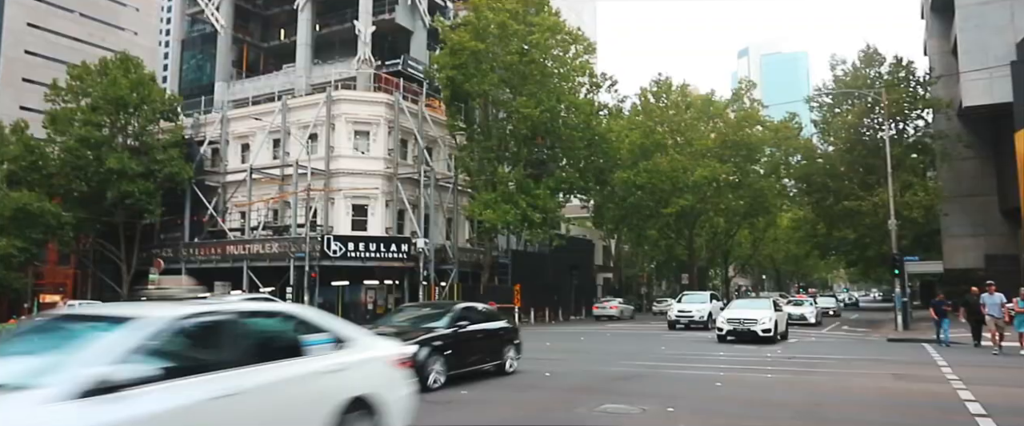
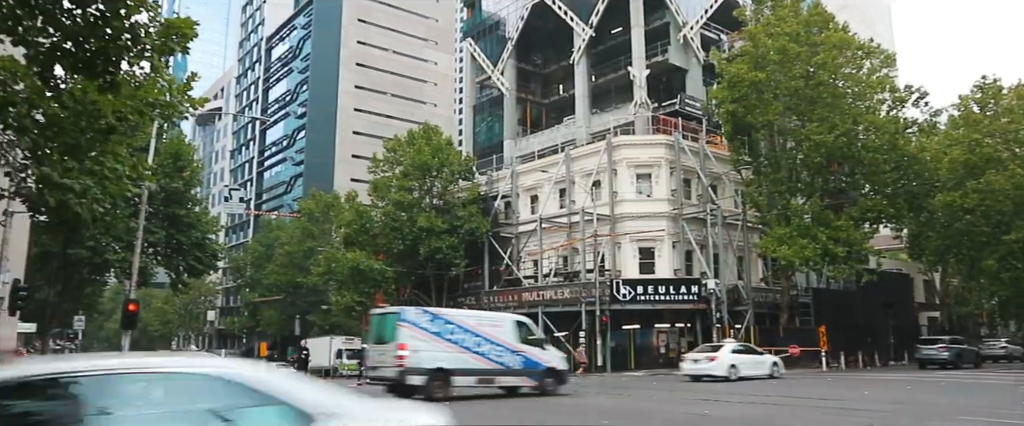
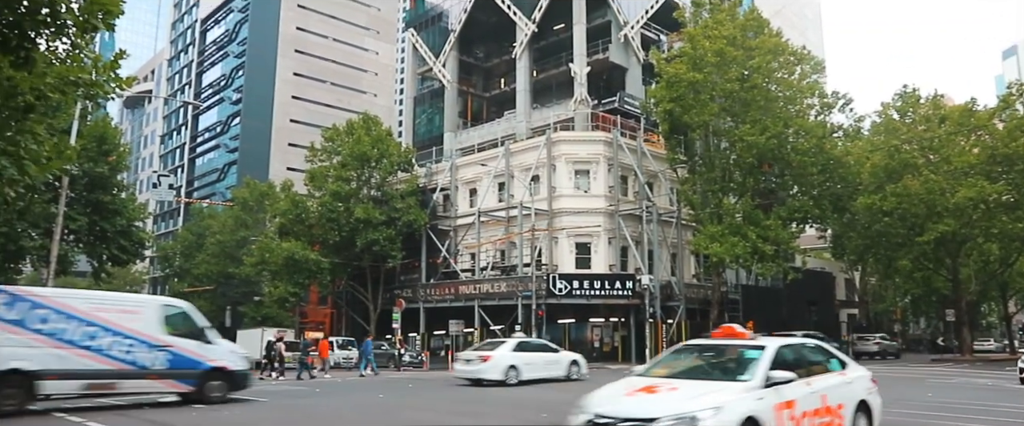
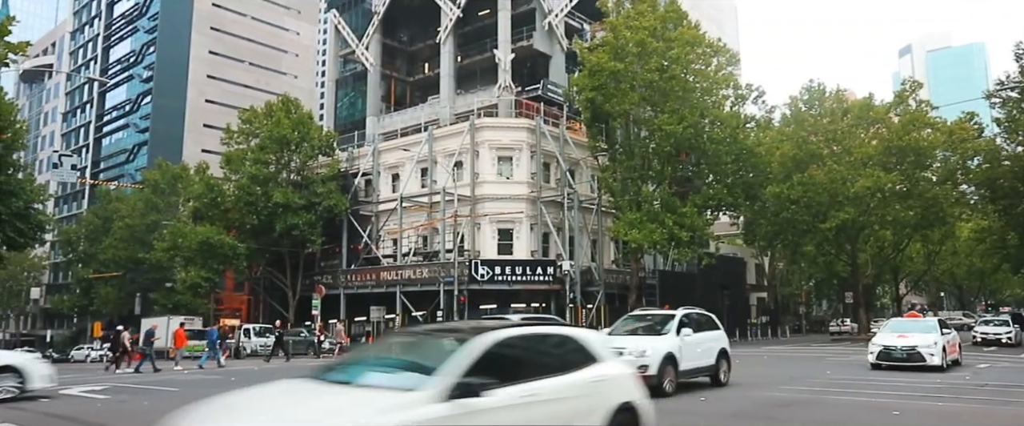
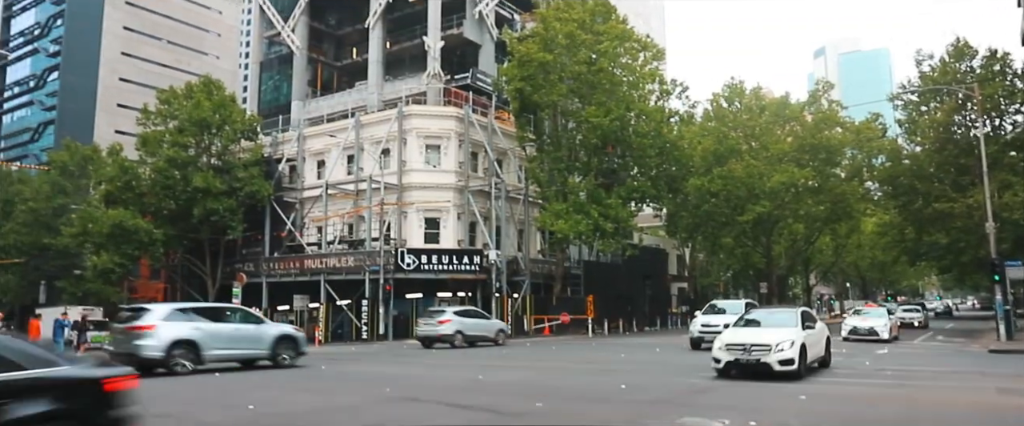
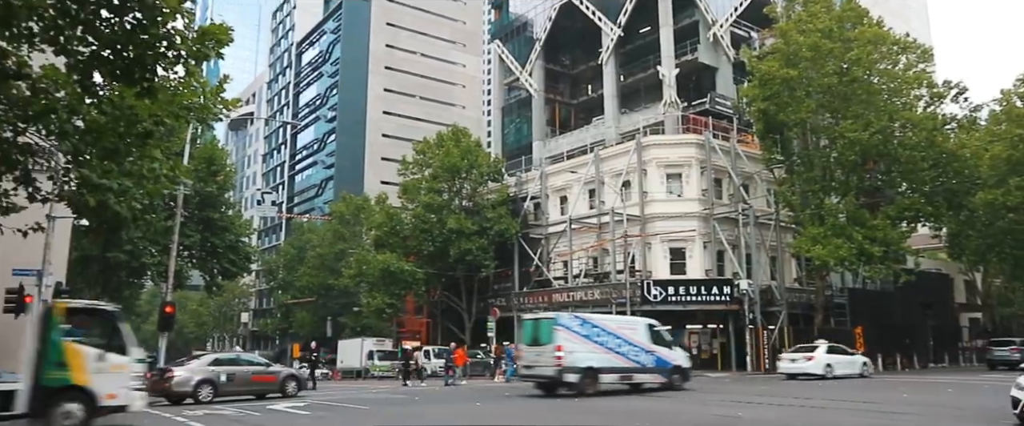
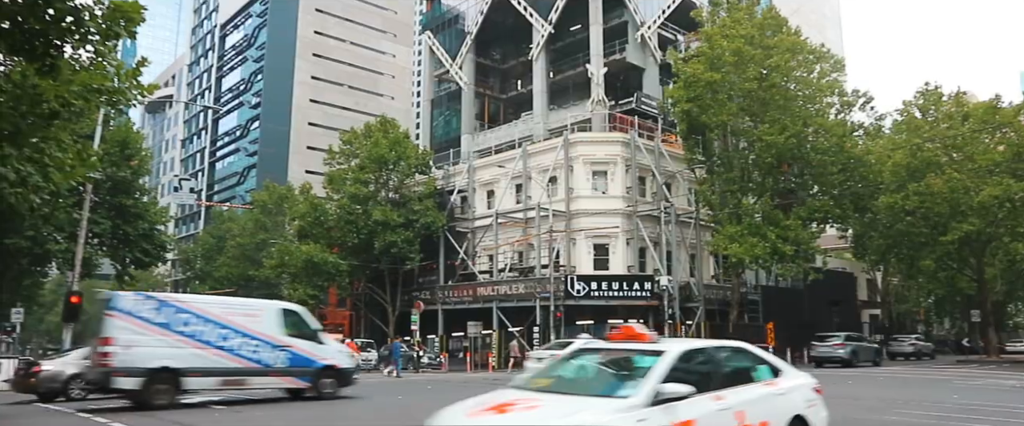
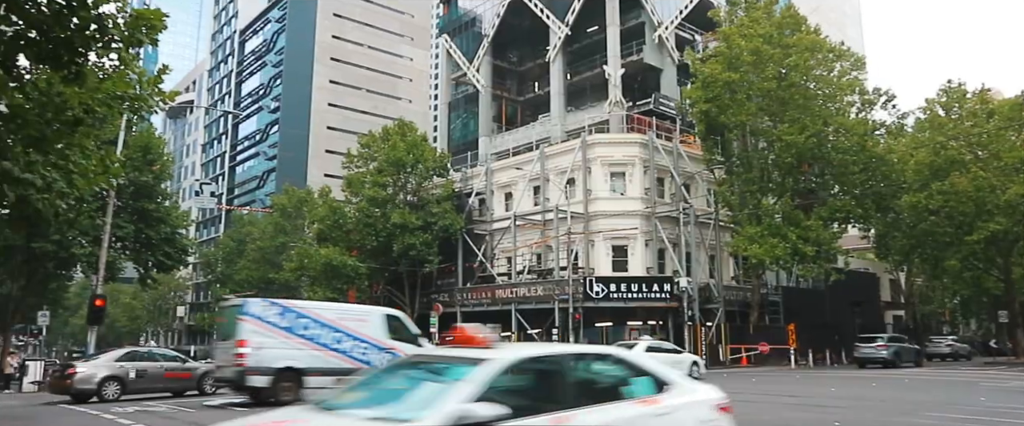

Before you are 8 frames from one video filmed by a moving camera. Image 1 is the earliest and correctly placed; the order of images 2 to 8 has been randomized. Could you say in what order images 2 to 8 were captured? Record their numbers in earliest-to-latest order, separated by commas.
5, 4, 3, 7, 8, 2, 6
